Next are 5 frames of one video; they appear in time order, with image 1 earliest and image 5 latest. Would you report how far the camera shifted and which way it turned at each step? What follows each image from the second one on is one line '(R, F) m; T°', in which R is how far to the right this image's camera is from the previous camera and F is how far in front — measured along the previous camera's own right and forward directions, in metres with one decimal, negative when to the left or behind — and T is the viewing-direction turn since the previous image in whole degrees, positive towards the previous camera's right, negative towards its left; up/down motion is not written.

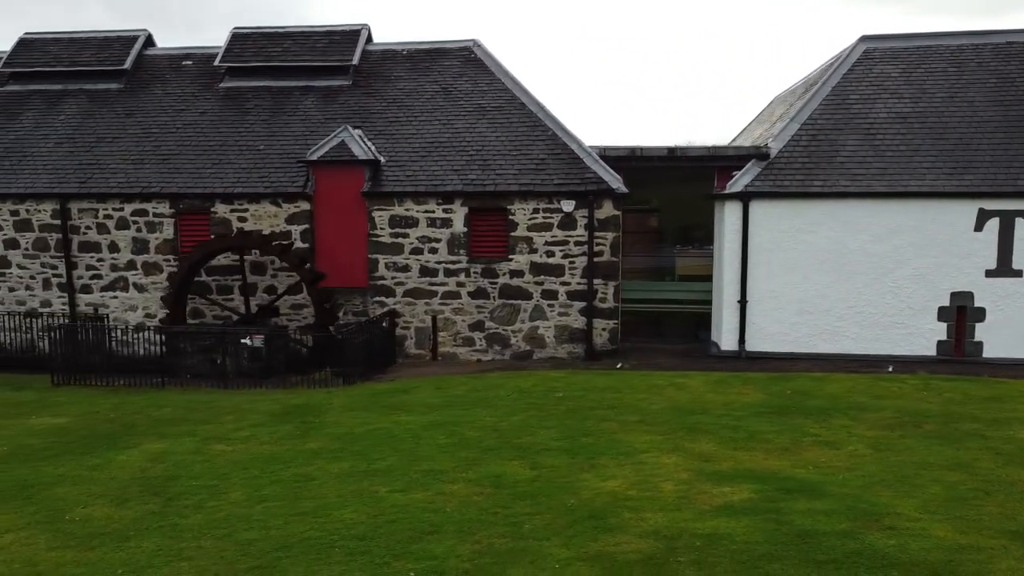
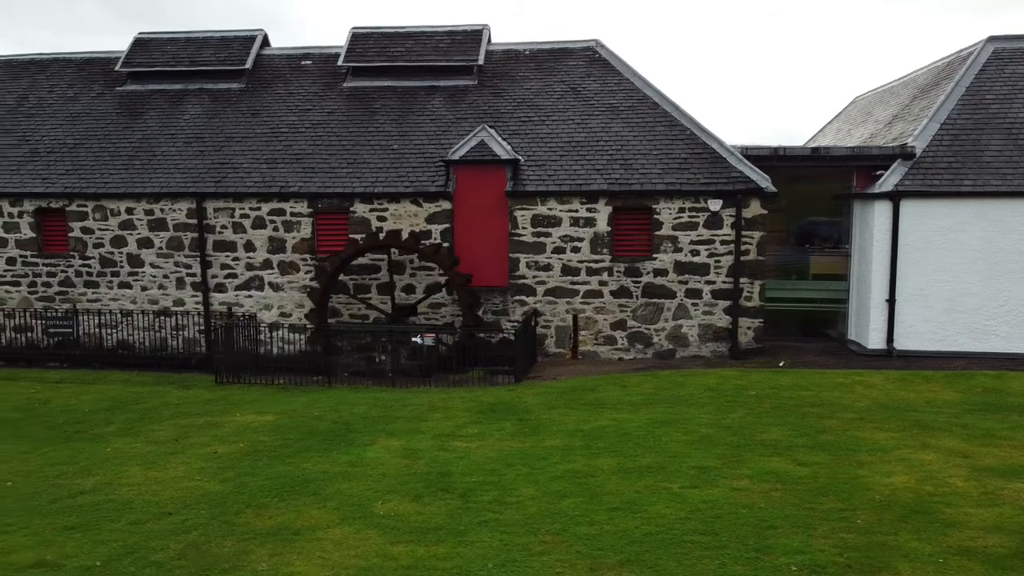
(-2.1, -0.1) m; 0°
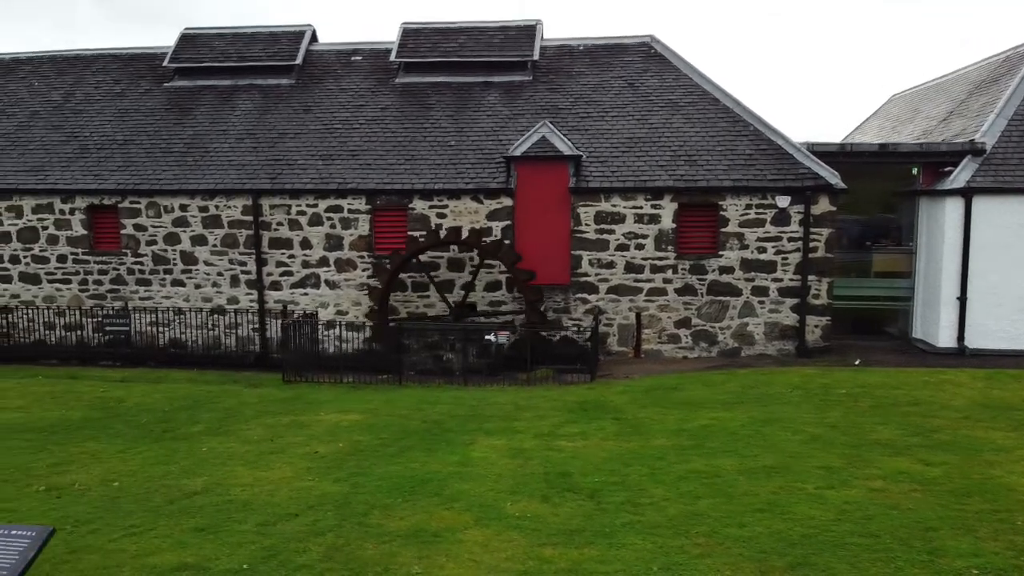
(-0.9, +0.2) m; 0°
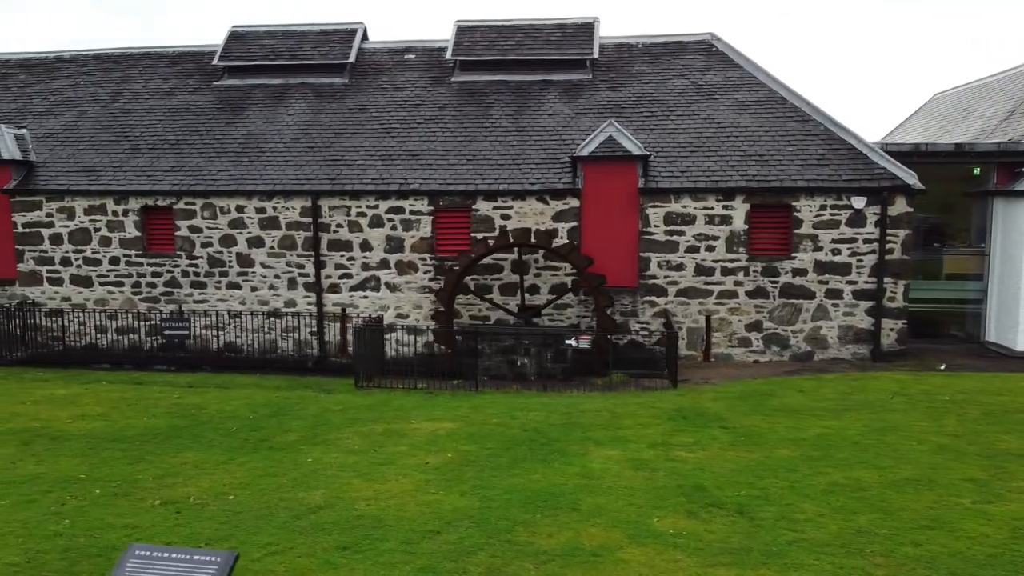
(-1.0, +0.3) m; 0°
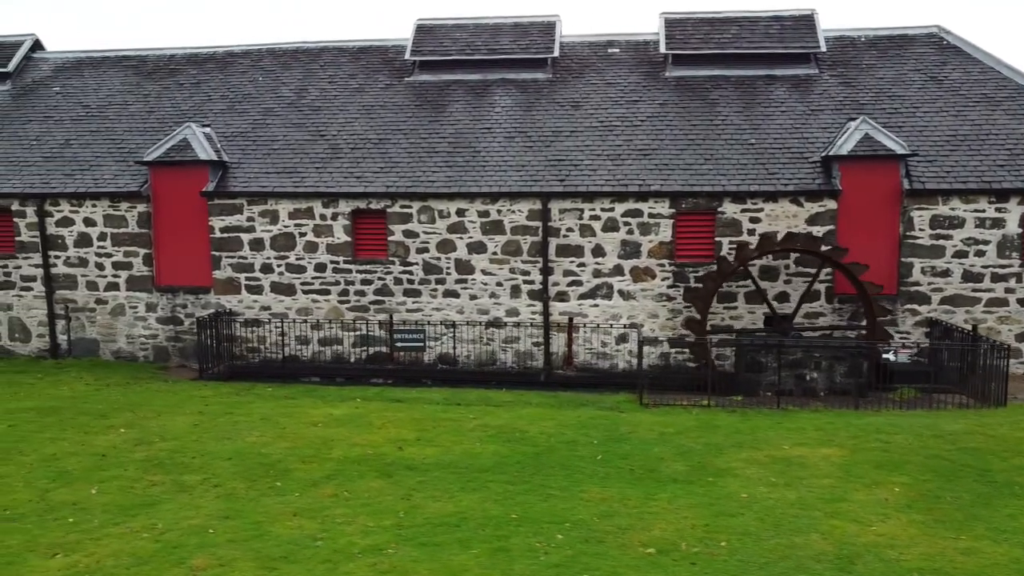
(-3.4, +0.8) m; 0°
